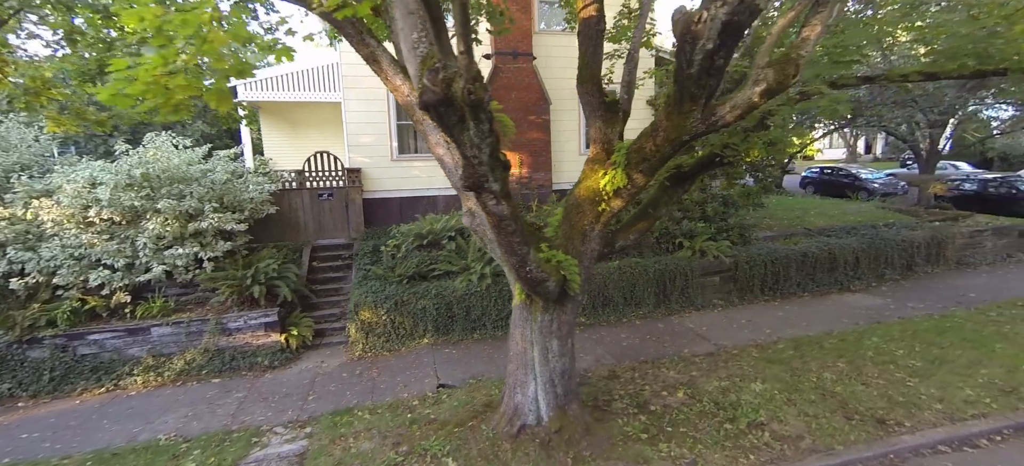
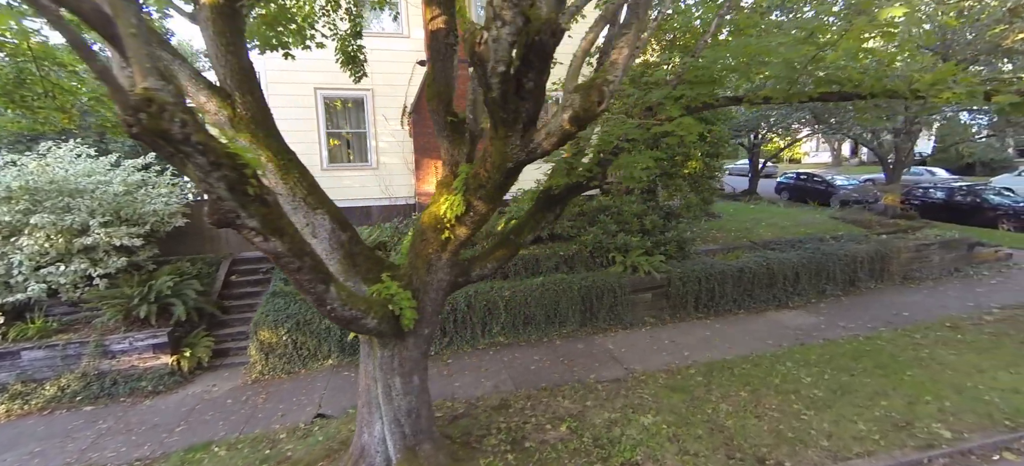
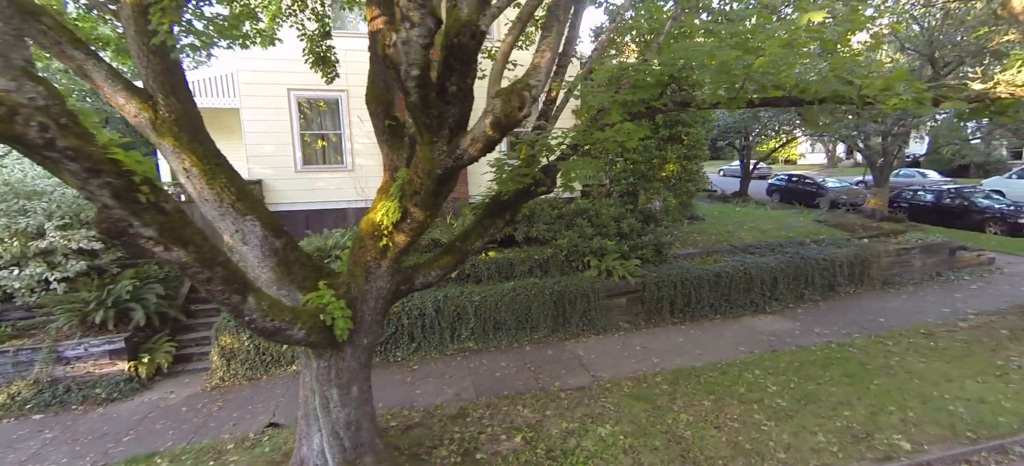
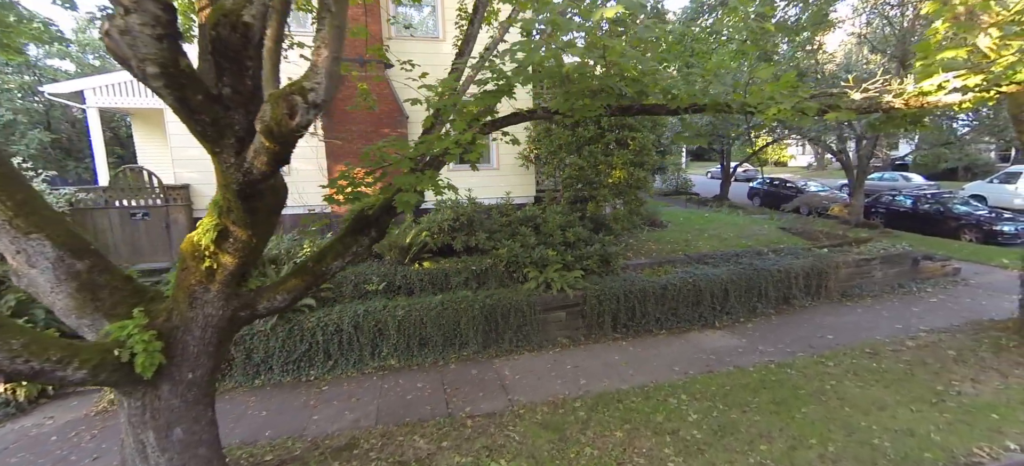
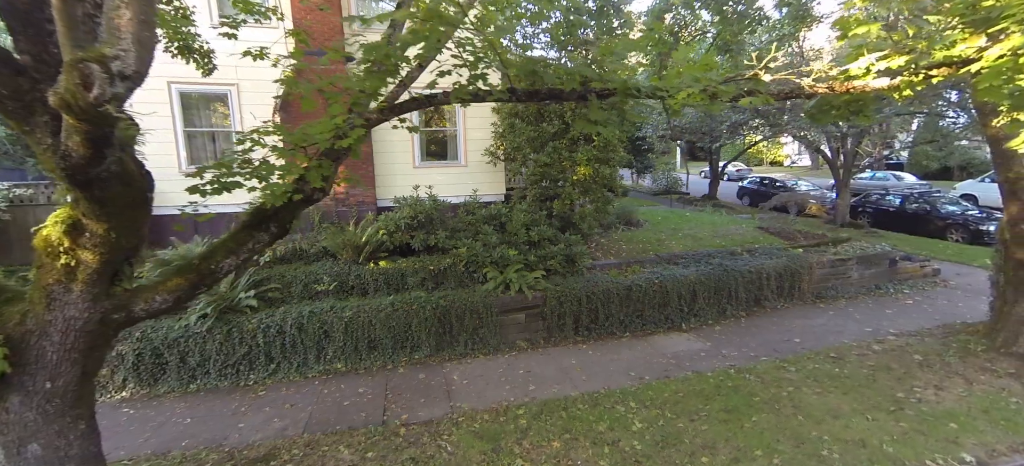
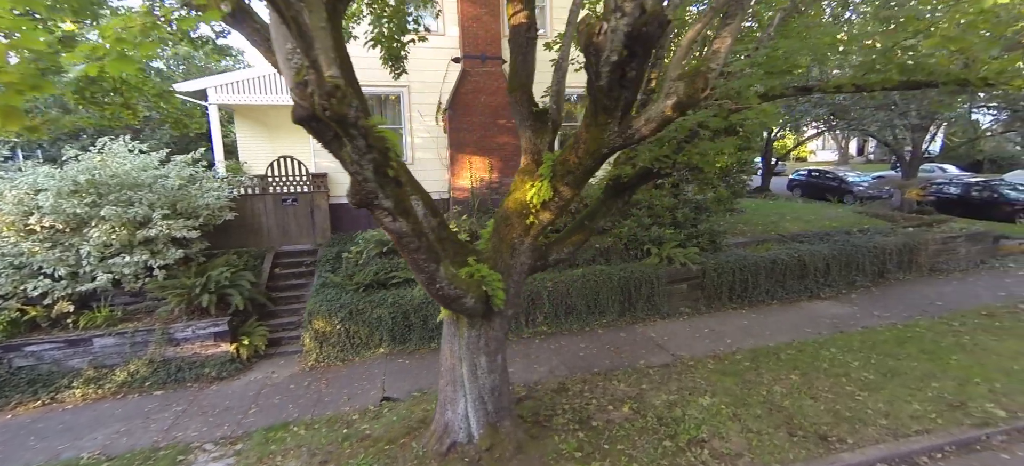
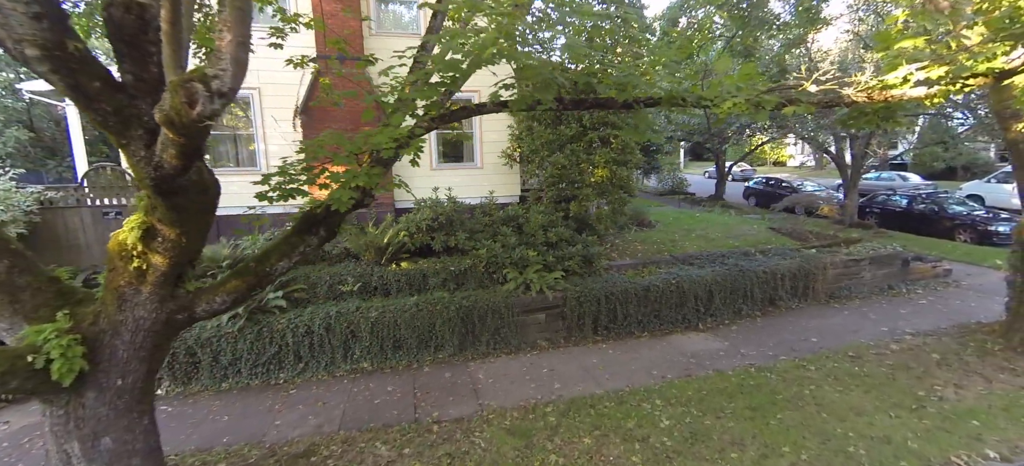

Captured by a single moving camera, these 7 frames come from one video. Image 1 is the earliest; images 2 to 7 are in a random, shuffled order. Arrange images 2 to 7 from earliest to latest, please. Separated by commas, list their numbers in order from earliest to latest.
6, 2, 3, 4, 7, 5
